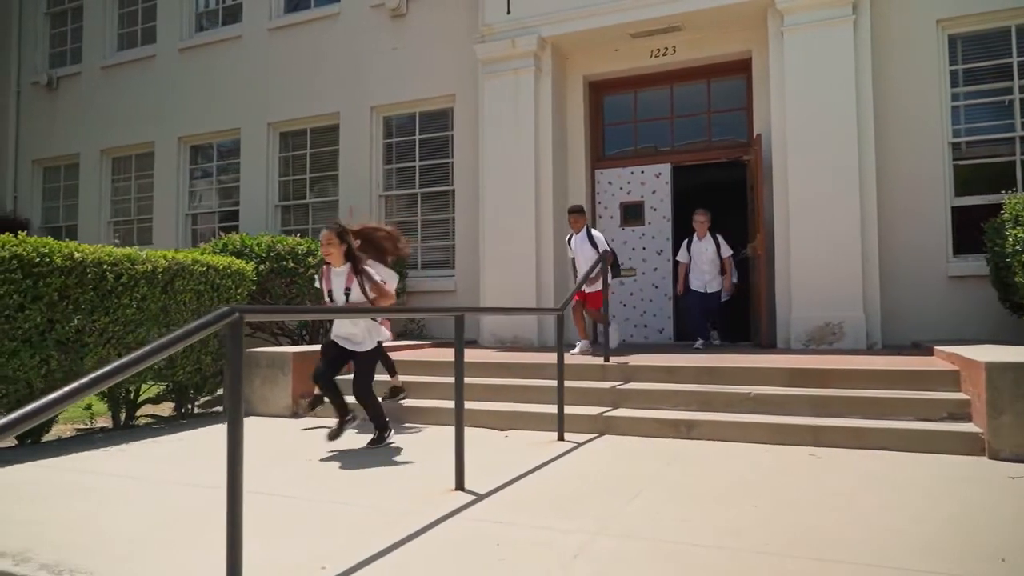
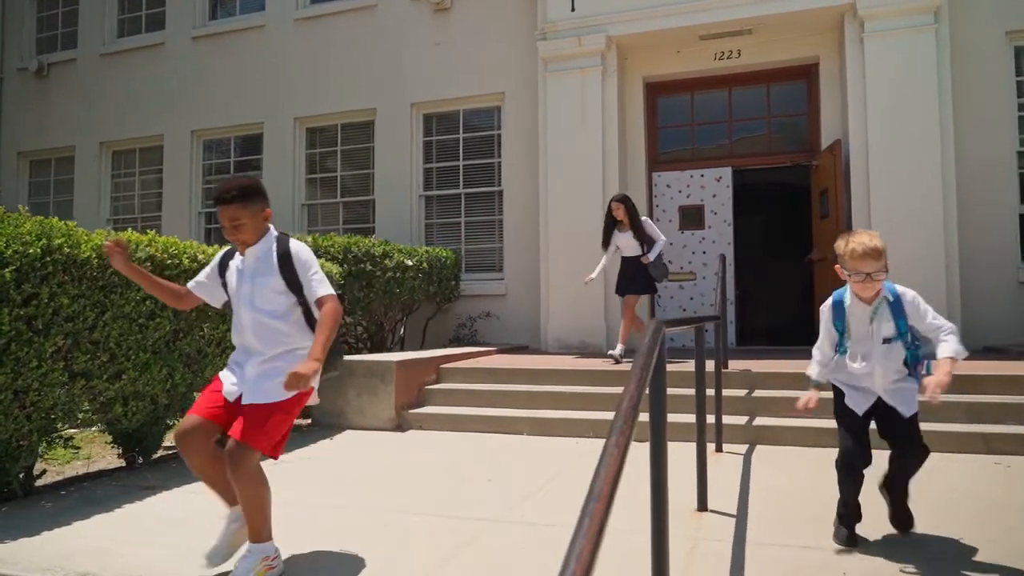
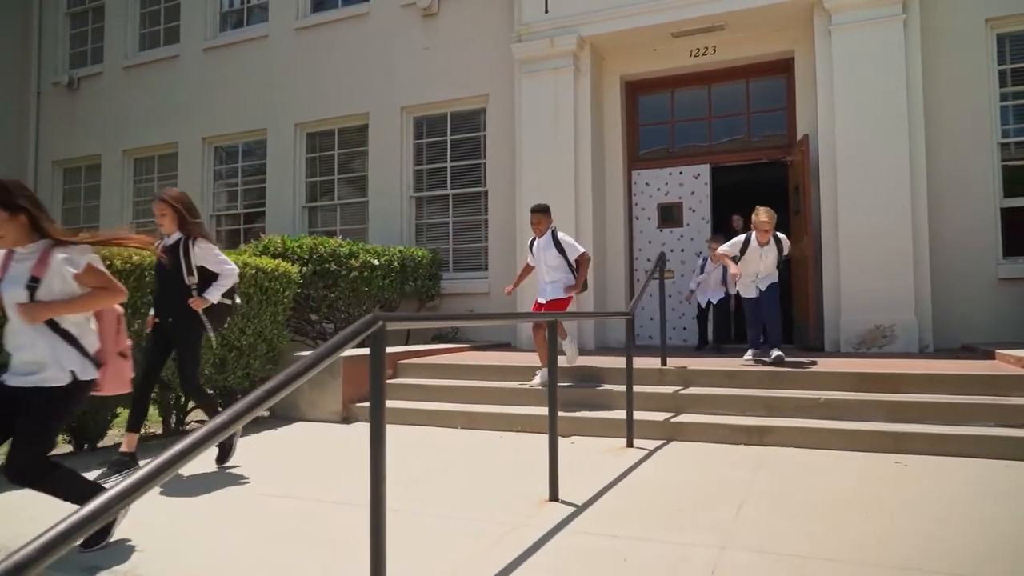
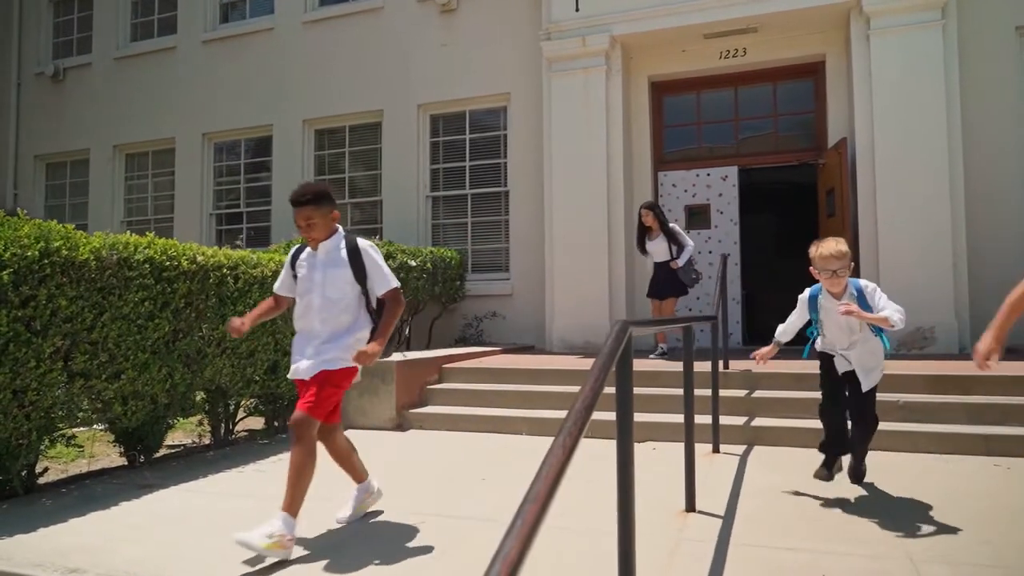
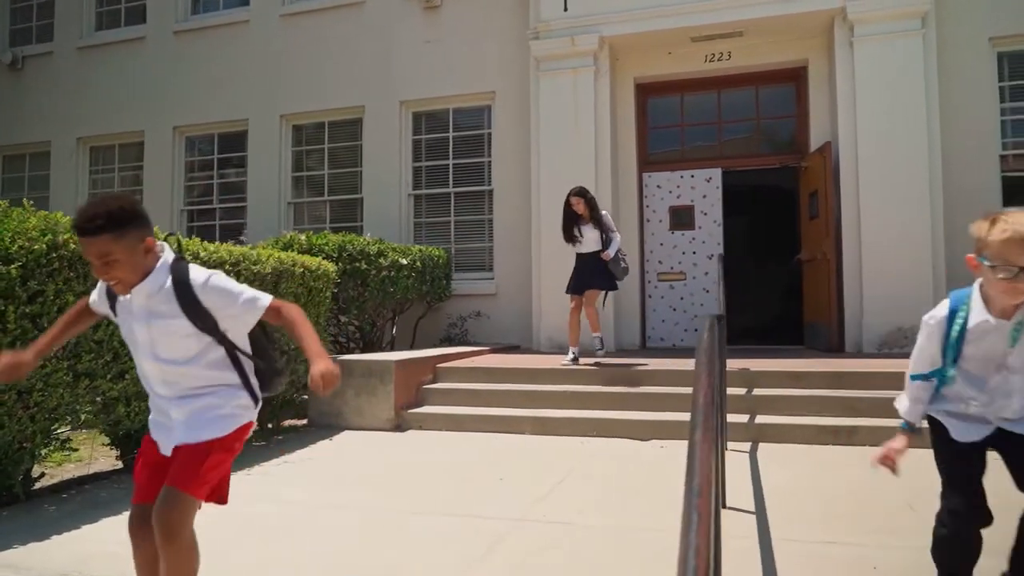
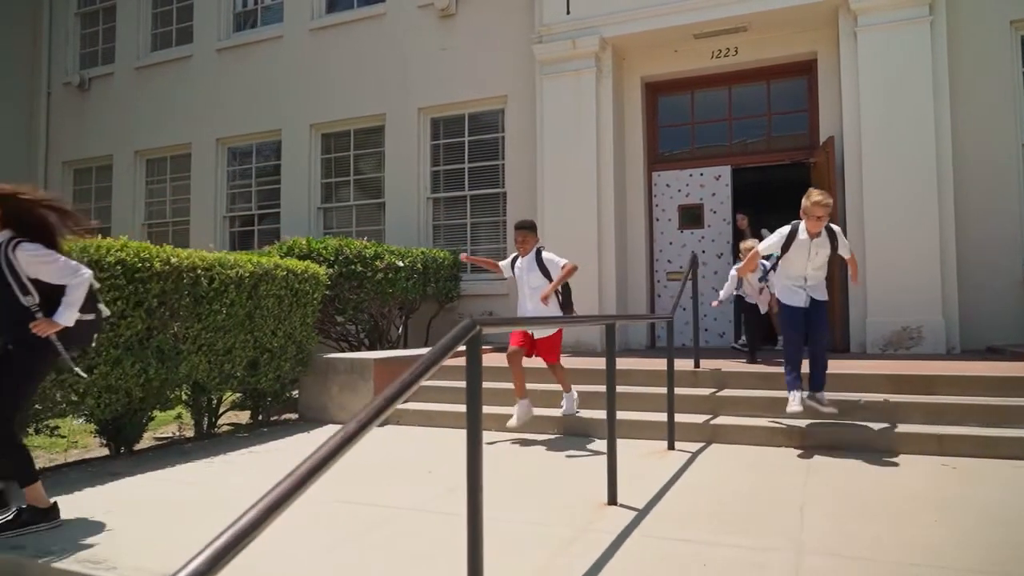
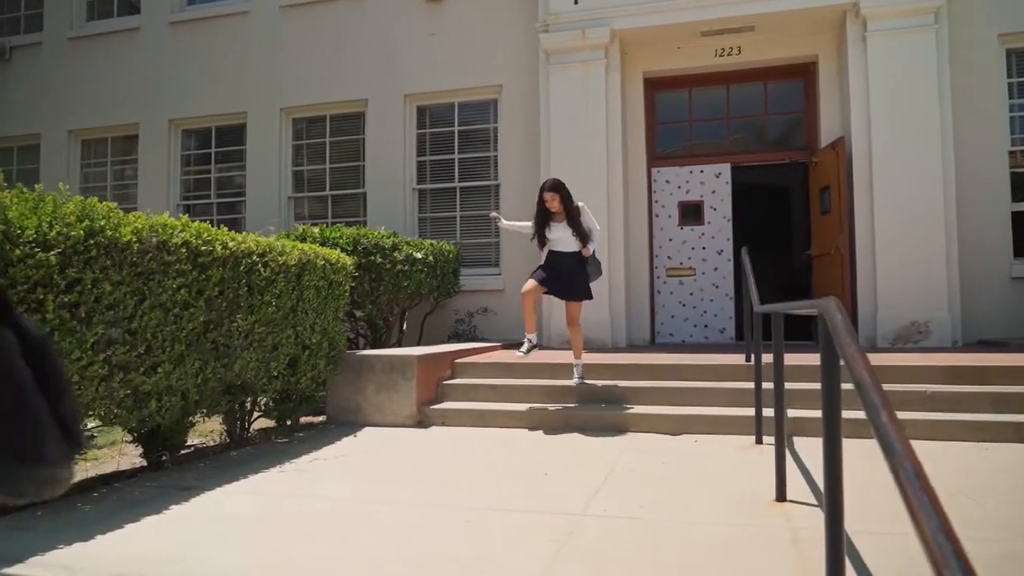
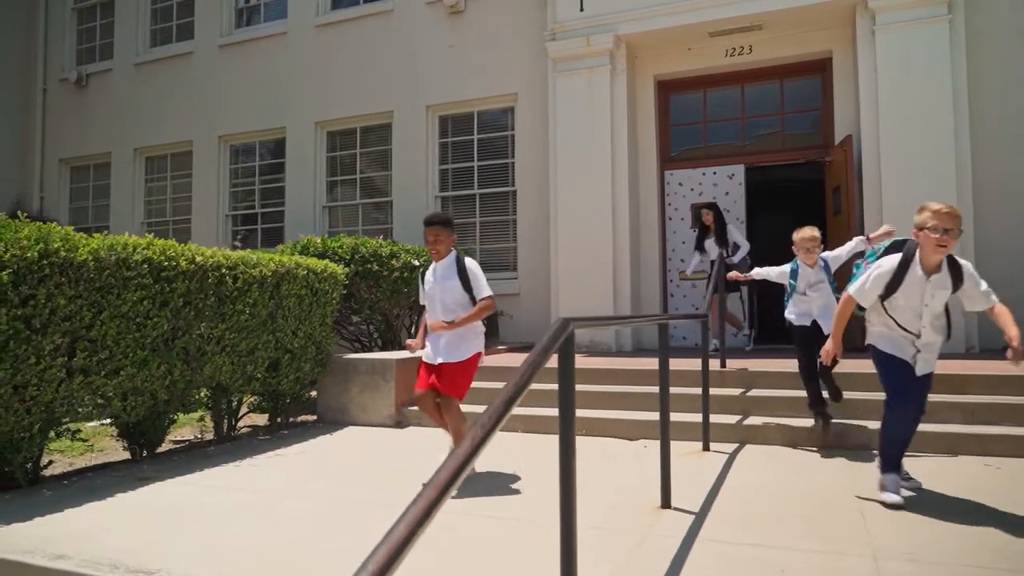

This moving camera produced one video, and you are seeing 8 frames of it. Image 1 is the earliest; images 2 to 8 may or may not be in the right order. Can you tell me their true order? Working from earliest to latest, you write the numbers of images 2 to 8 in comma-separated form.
3, 6, 8, 4, 2, 5, 7
